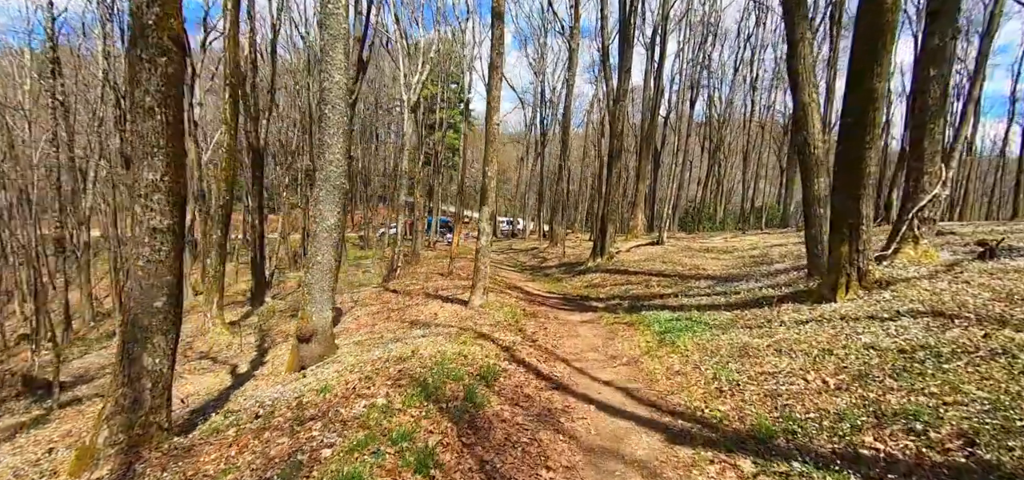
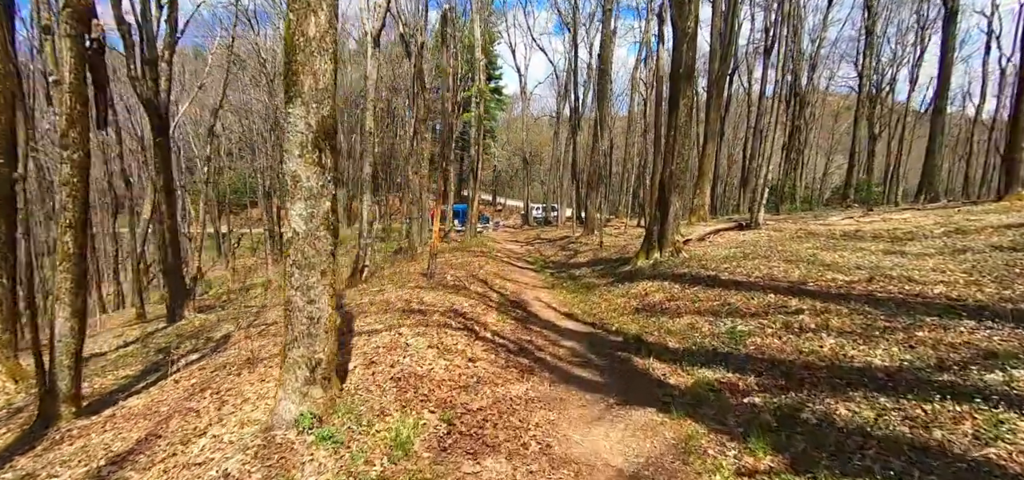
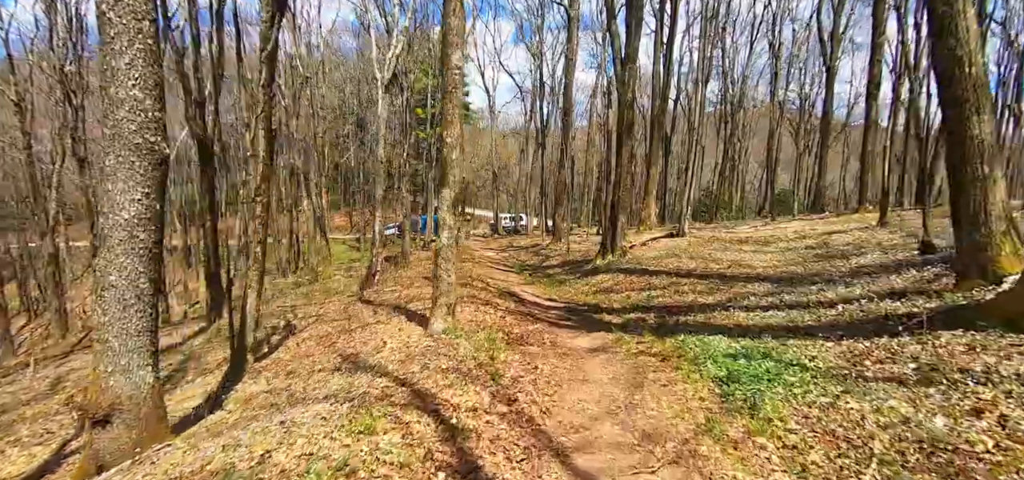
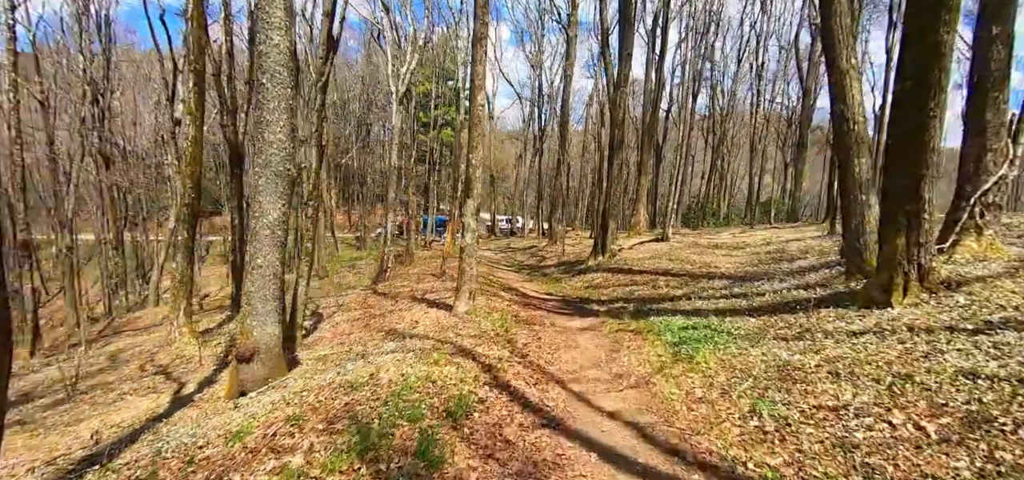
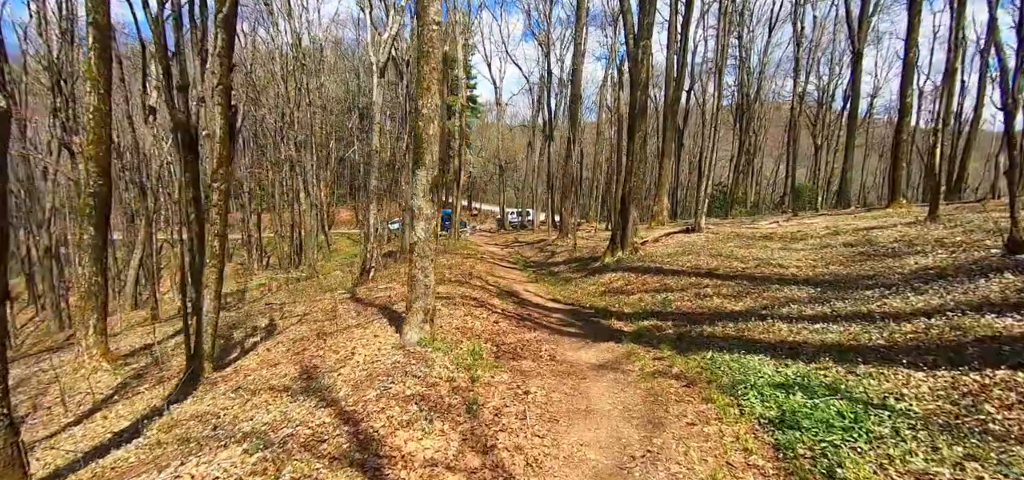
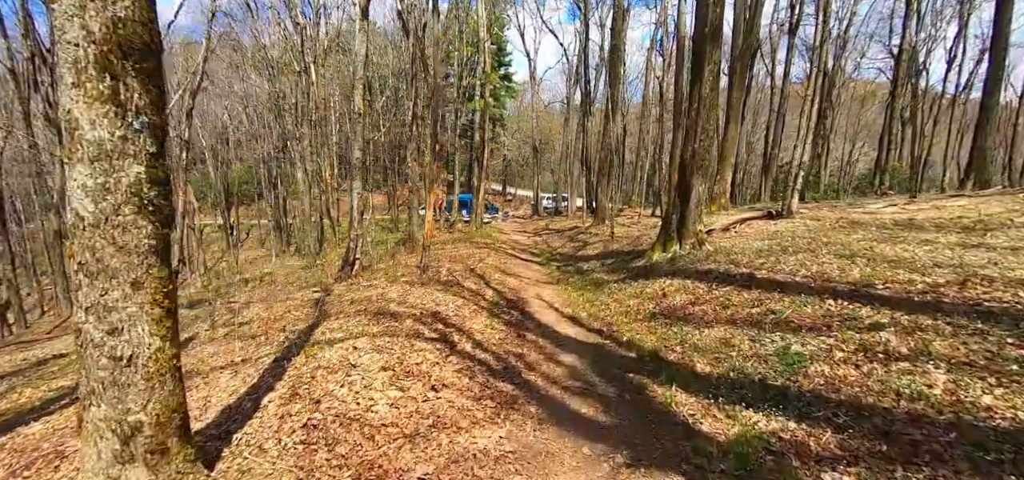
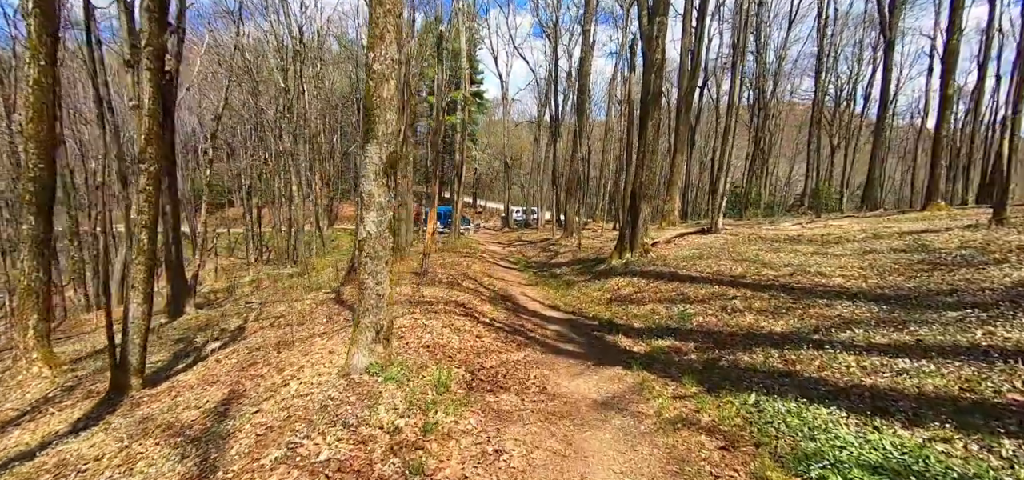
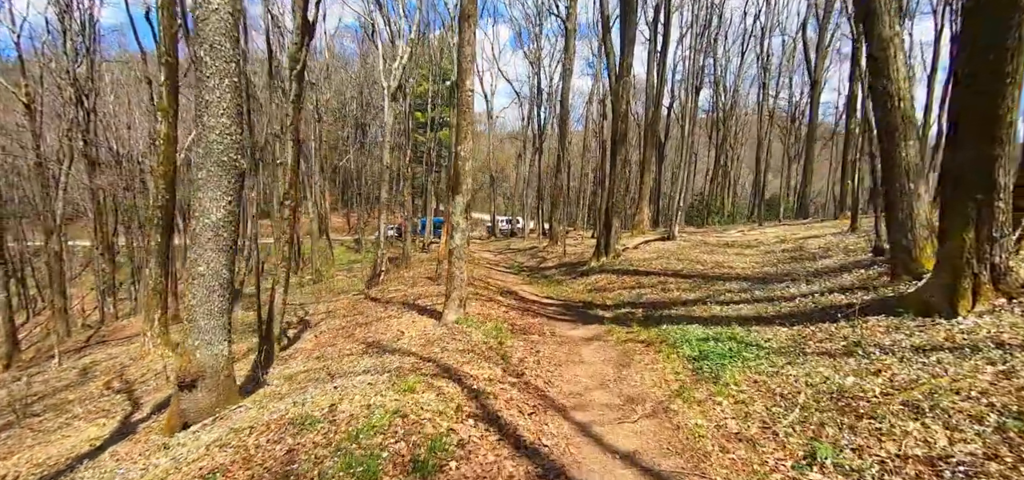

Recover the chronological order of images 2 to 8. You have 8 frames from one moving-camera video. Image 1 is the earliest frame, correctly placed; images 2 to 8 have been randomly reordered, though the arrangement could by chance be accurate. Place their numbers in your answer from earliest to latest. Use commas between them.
4, 8, 3, 5, 7, 2, 6
